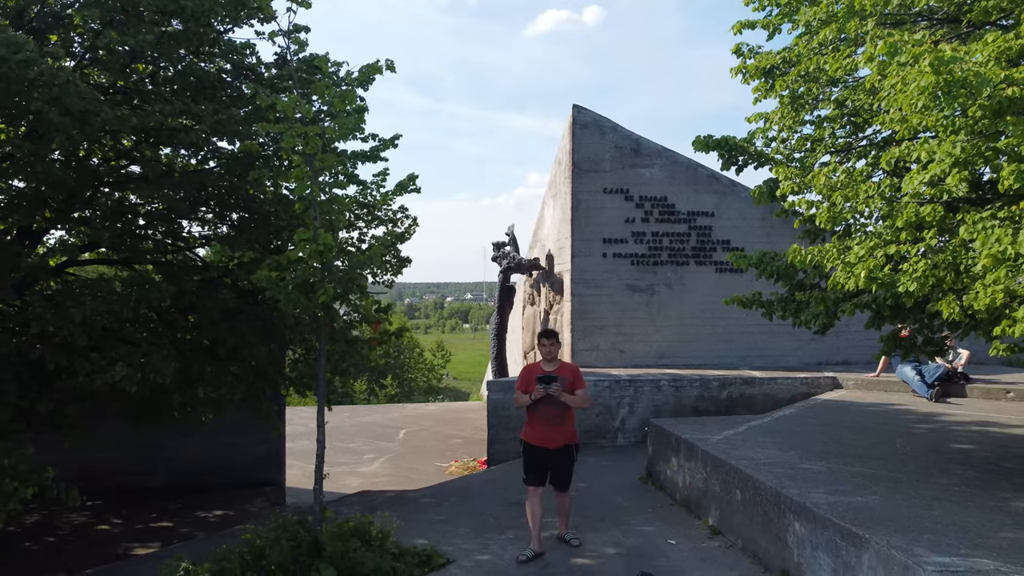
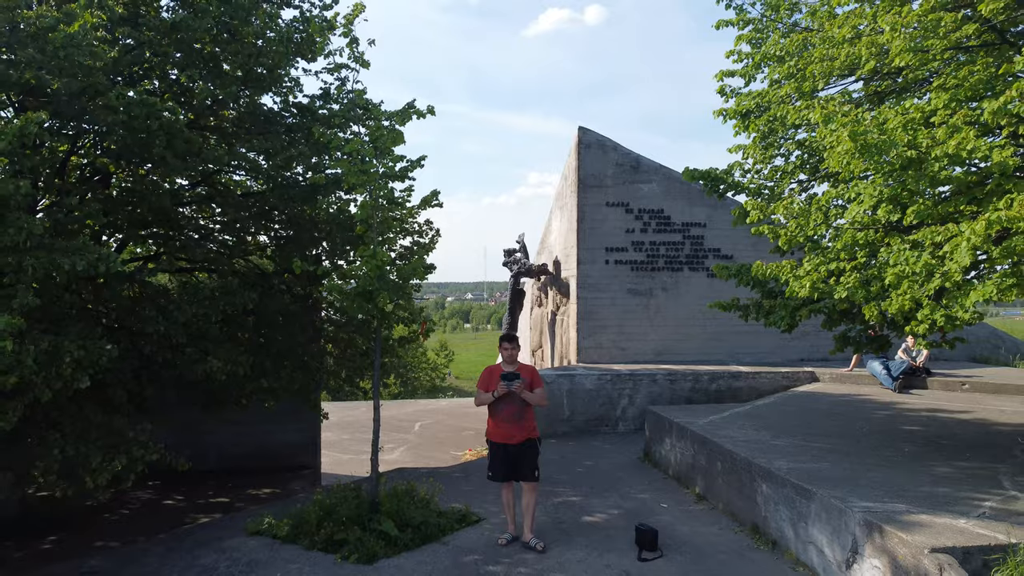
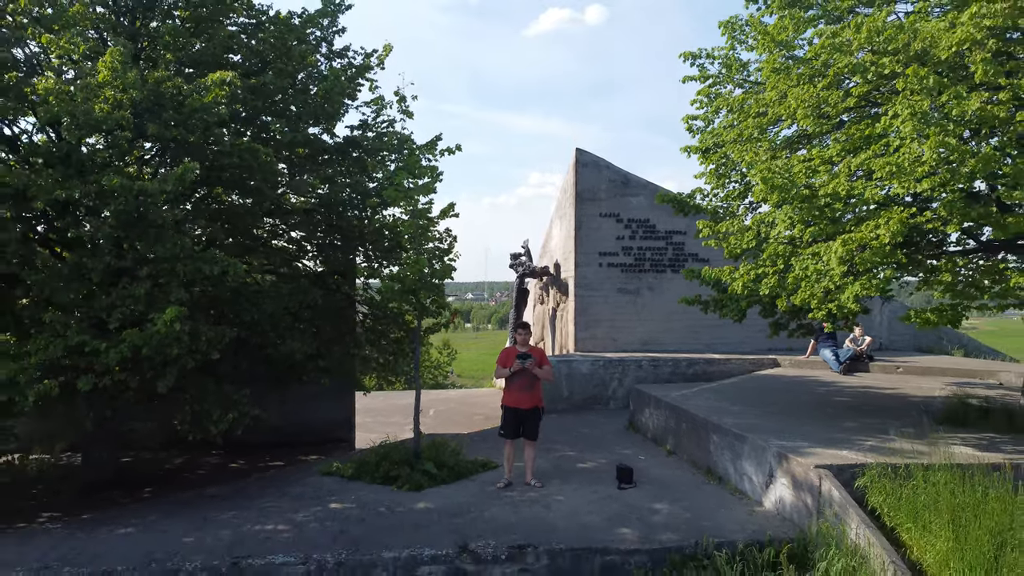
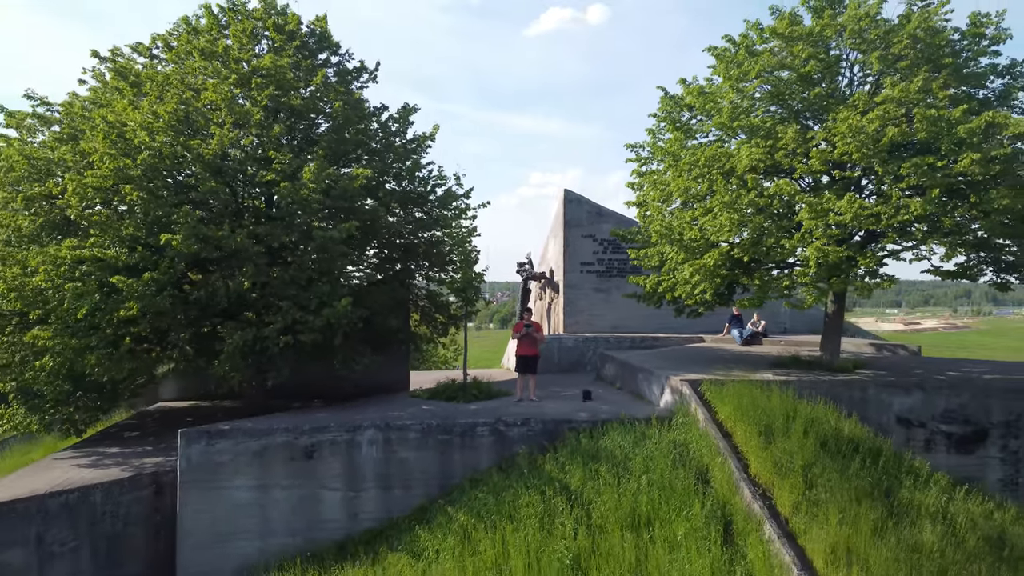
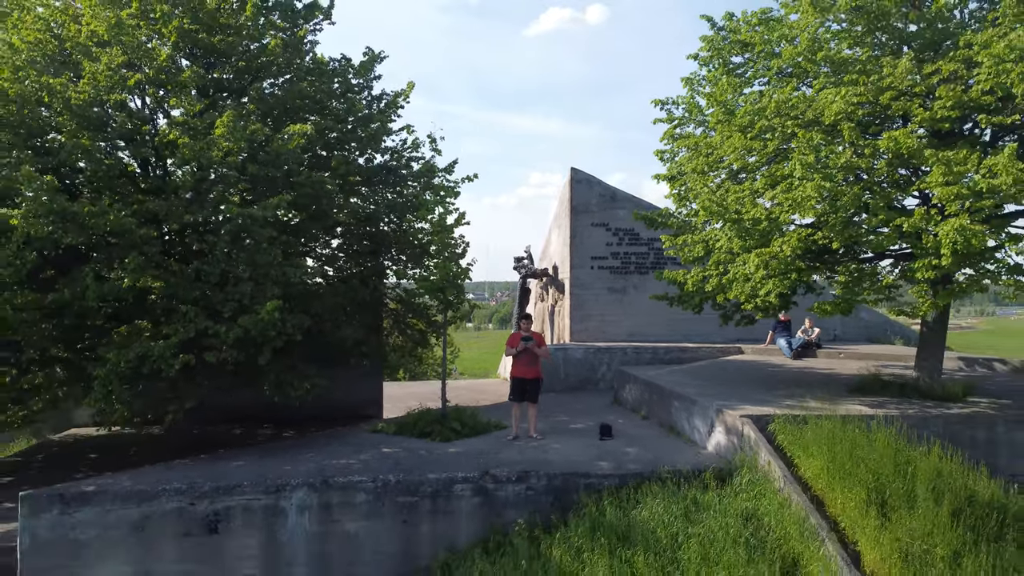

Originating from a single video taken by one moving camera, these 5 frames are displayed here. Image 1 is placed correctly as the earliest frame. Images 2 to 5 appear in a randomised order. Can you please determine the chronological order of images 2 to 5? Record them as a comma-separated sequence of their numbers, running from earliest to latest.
2, 3, 5, 4
